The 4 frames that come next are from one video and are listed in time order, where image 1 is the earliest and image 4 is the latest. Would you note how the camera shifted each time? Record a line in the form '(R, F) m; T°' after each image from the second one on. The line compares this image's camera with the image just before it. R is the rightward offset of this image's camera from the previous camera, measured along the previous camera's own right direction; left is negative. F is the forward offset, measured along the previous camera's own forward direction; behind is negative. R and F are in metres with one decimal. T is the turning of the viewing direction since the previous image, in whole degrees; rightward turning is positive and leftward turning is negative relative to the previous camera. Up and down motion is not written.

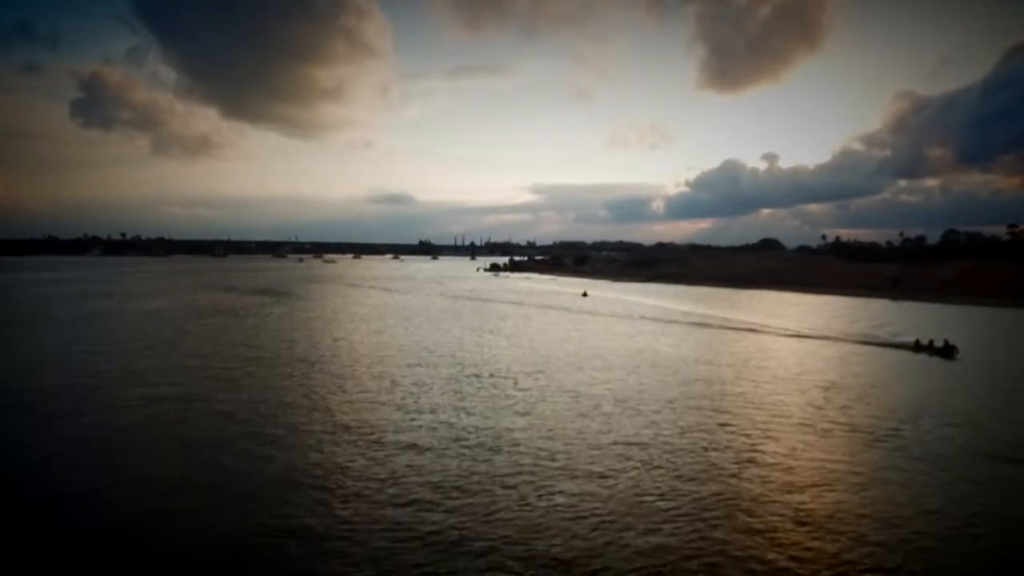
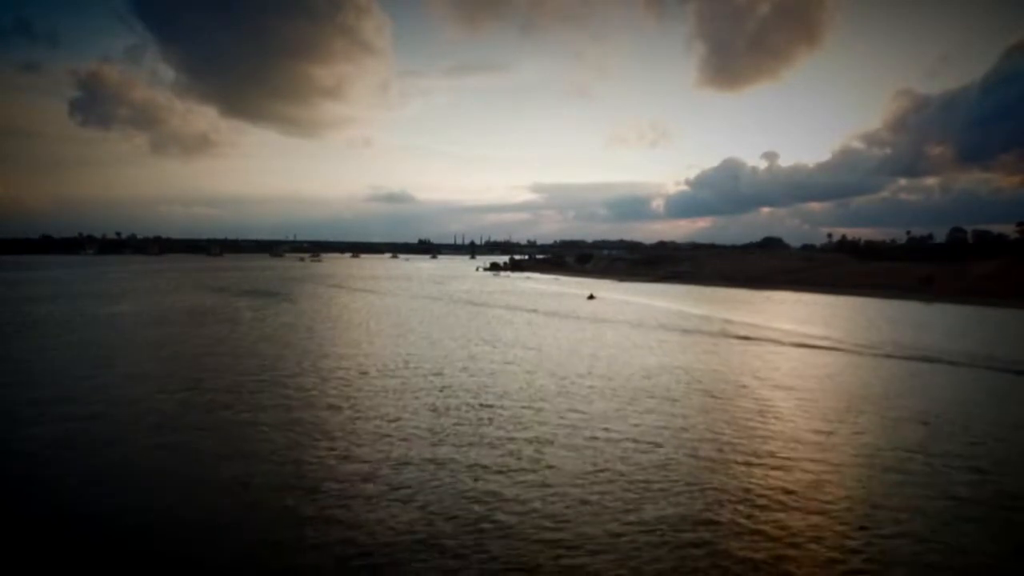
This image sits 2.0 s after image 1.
(0.0, +1.4) m; 0°
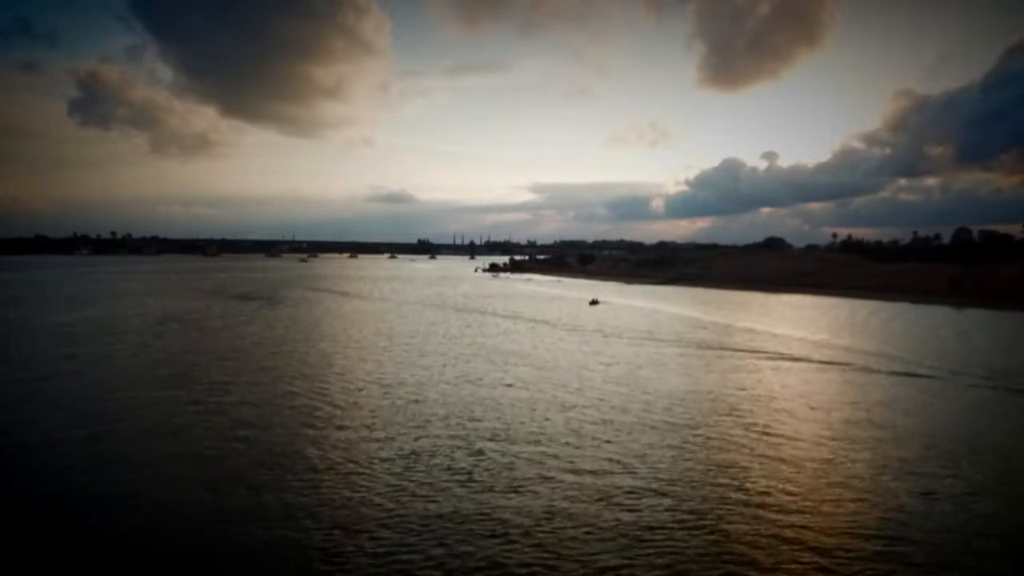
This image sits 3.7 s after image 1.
(0.0, +1.5) m; 0°
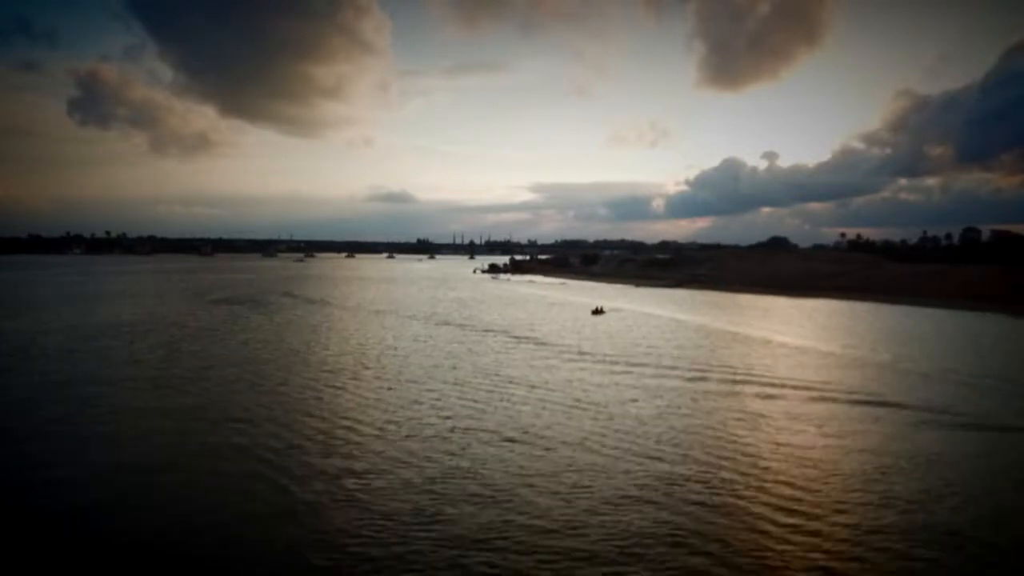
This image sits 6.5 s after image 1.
(-0.1, +1.9) m; 0°
